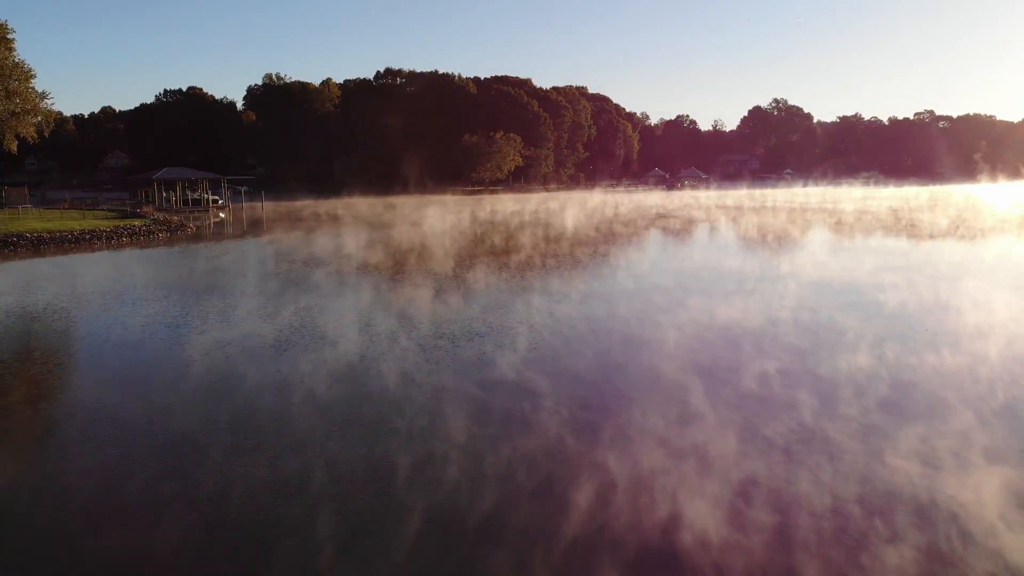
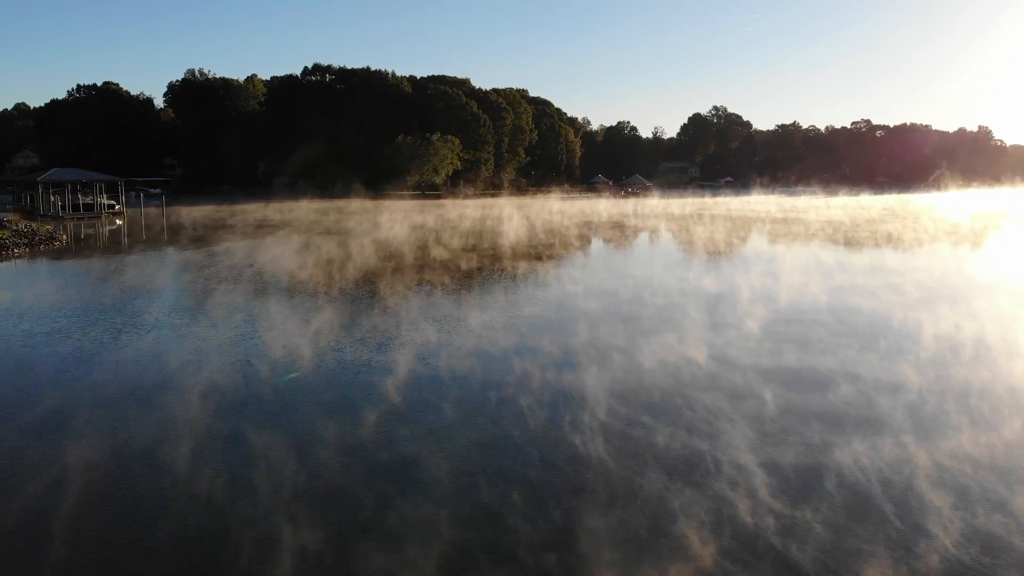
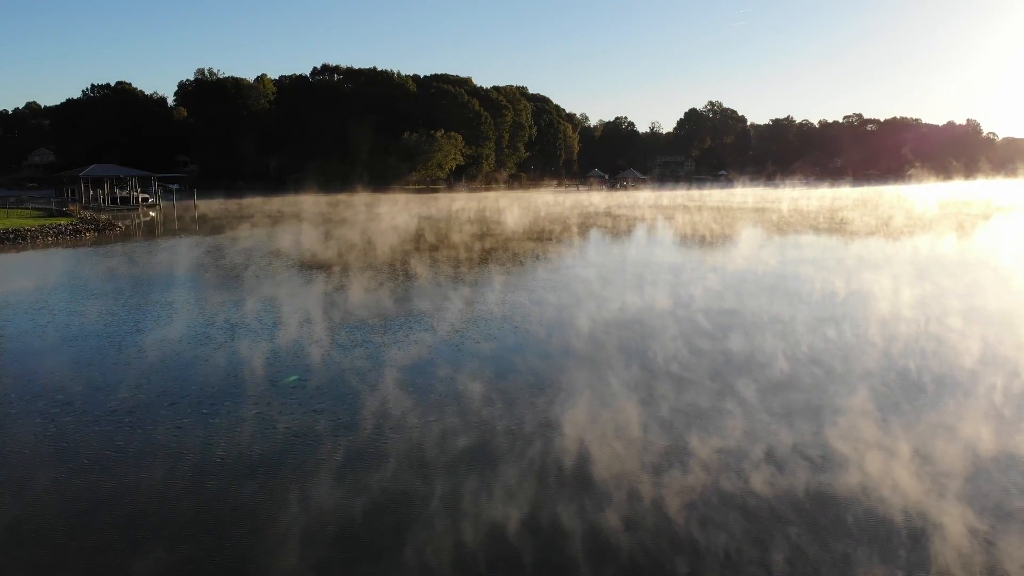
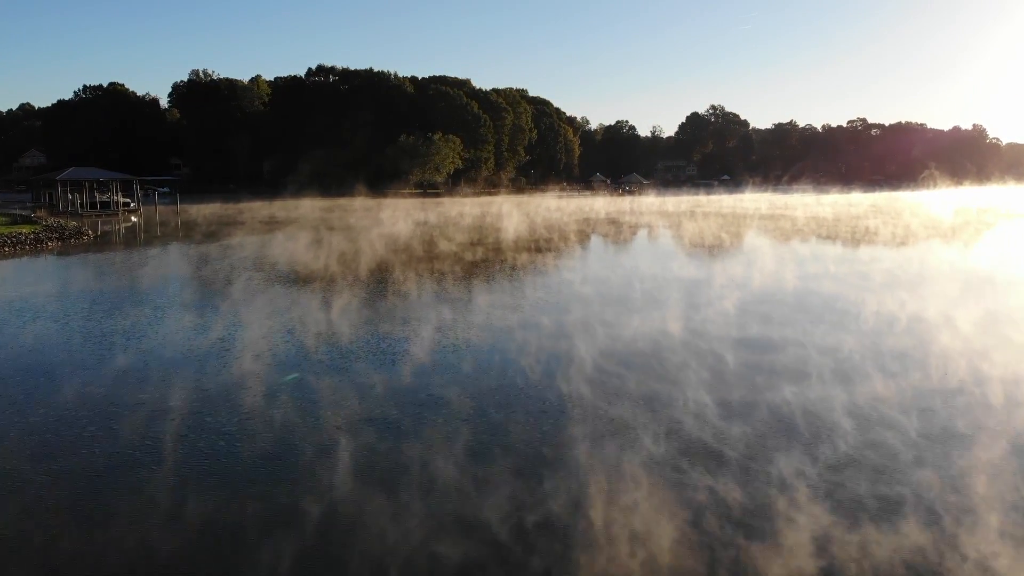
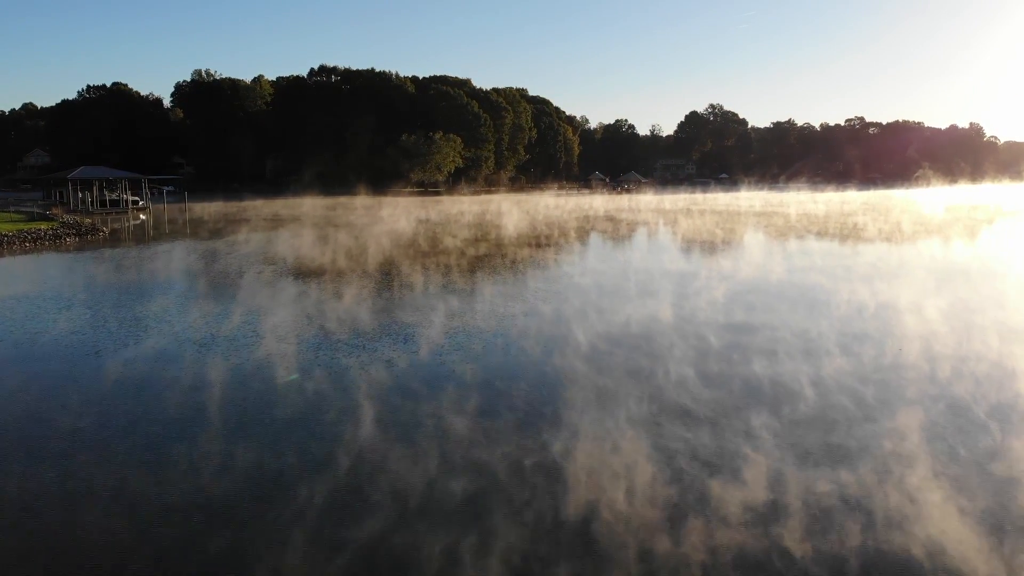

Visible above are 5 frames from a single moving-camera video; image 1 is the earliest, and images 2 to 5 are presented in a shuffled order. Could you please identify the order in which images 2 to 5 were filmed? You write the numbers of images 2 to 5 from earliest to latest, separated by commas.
3, 5, 4, 2
